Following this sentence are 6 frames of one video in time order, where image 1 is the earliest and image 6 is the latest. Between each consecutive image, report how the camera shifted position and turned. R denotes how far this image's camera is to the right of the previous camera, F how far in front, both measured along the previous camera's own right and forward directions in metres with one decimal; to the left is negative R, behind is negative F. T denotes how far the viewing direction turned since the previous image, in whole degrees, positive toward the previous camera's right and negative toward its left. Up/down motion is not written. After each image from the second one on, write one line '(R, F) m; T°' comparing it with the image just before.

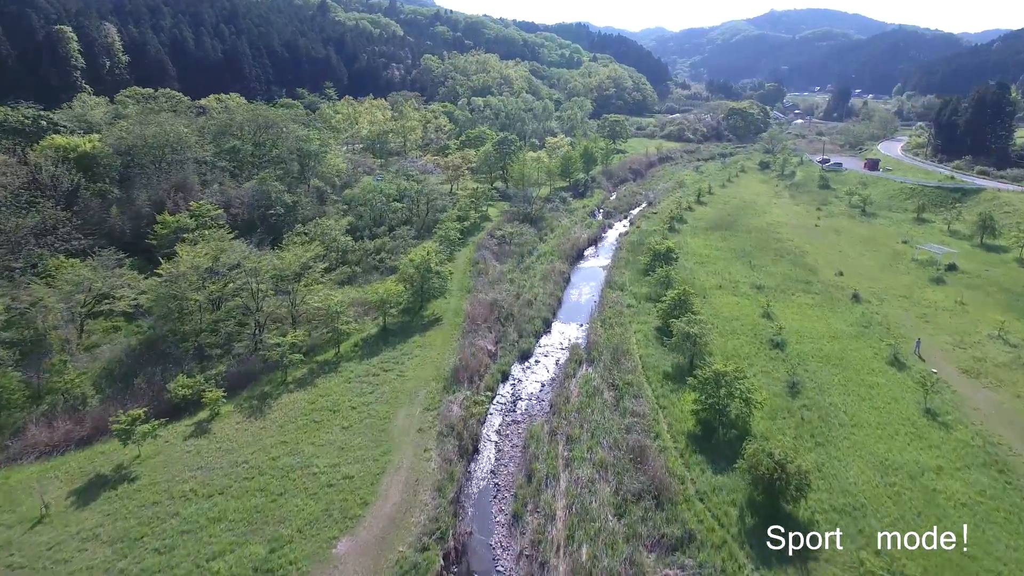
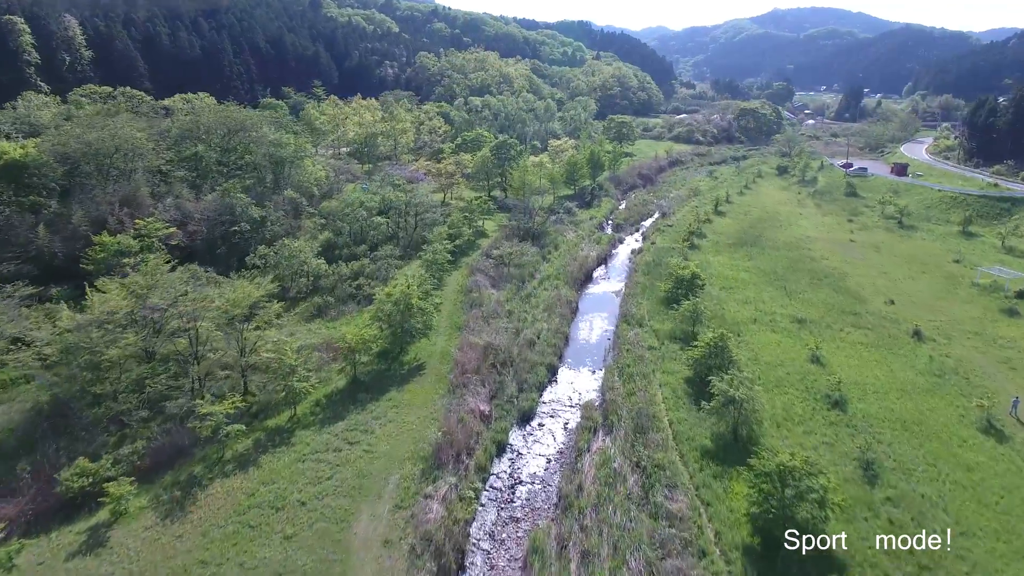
(+0.1, +5.8) m; 0°
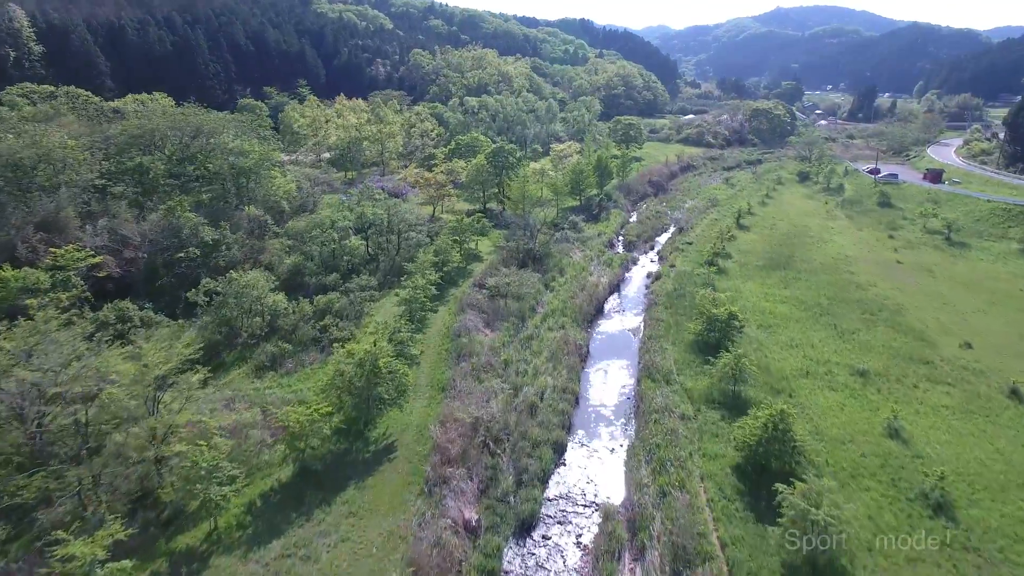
(+0.1, +6.2) m; 0°
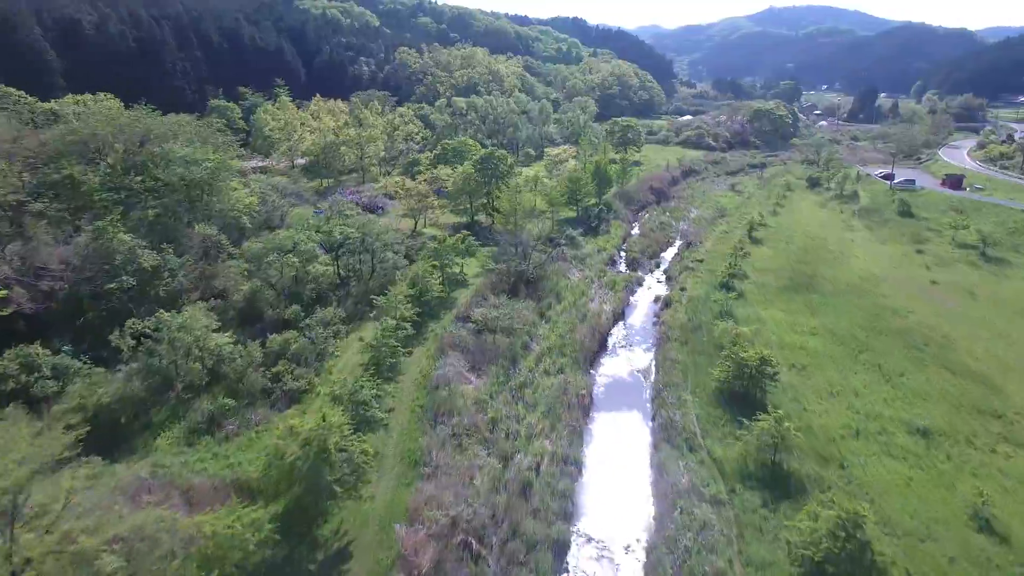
(+0.1, +4.8) m; +1°
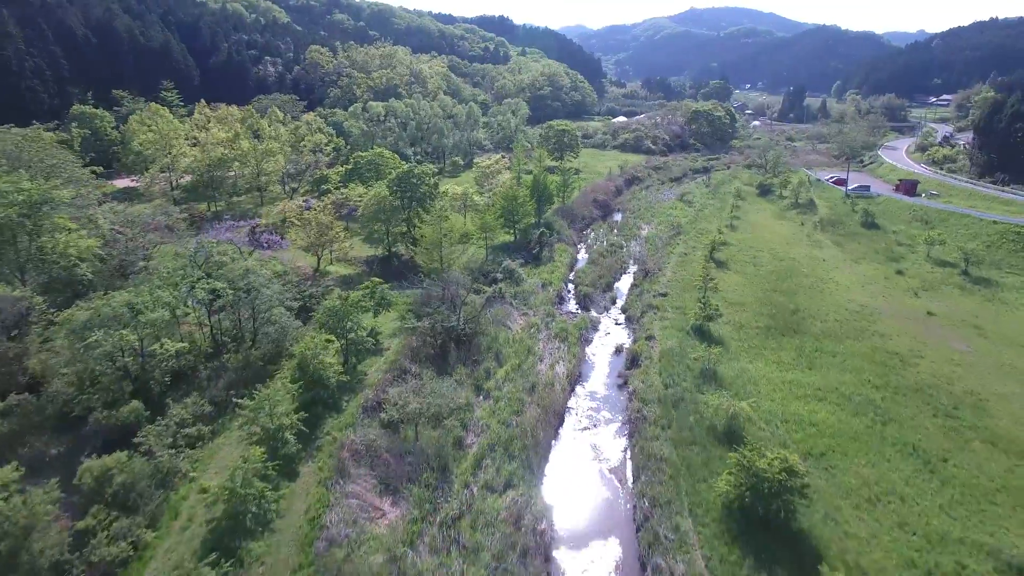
(+0.3, +7.6) m; +6°
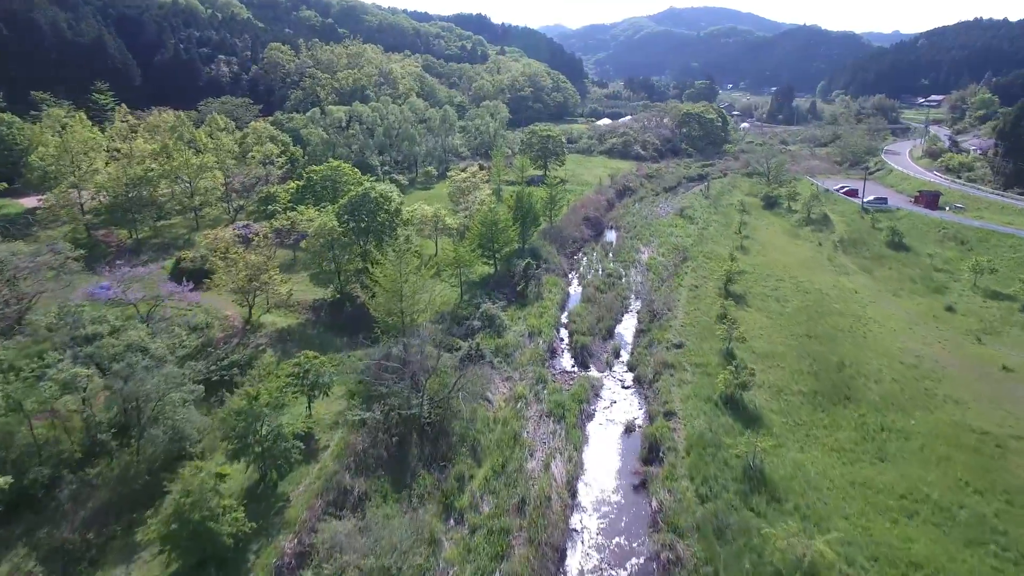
(0.0, +6.9) m; +2°
